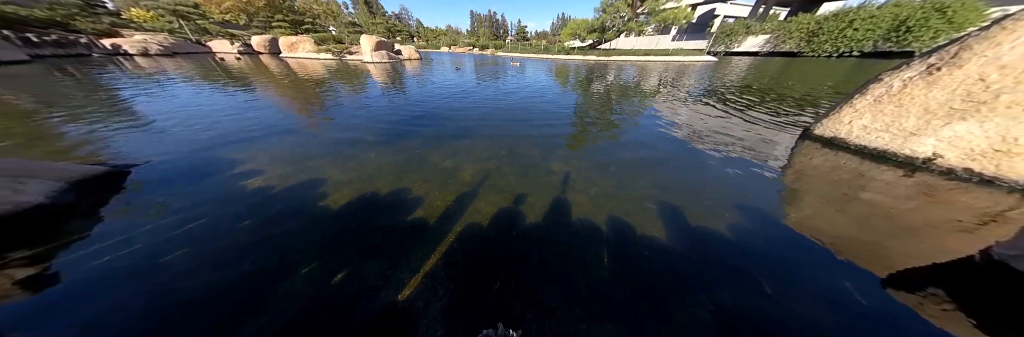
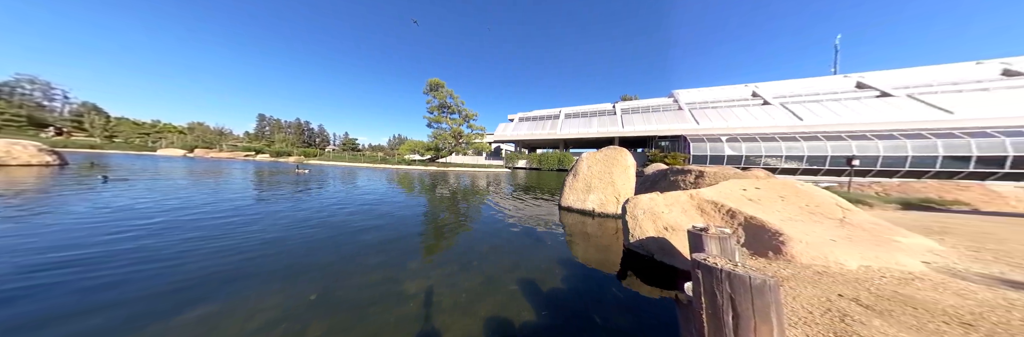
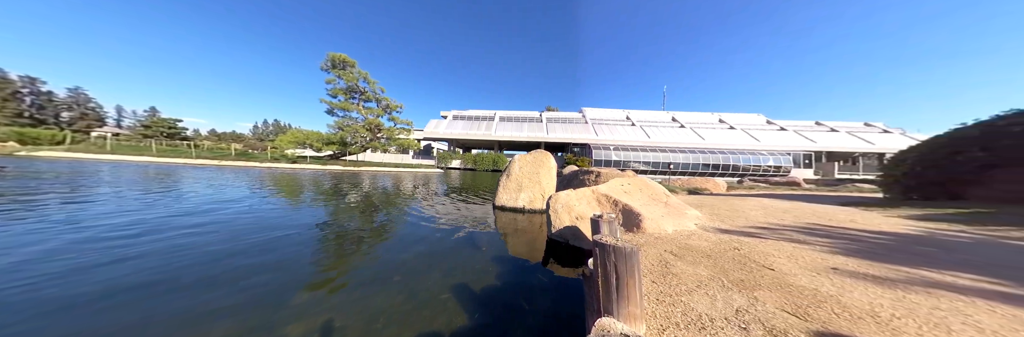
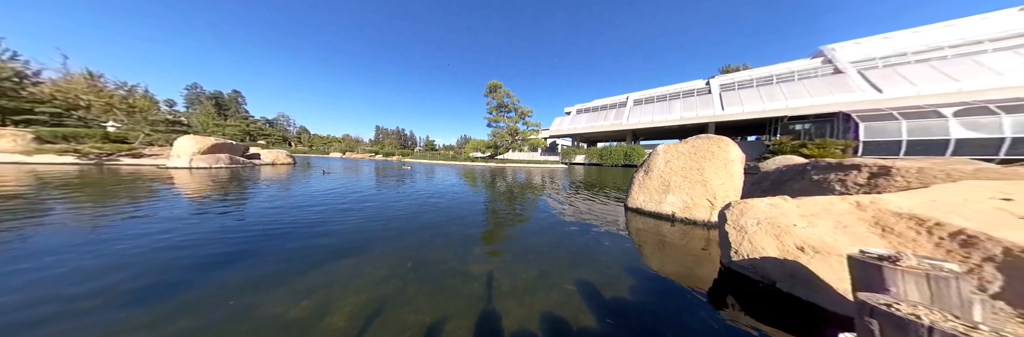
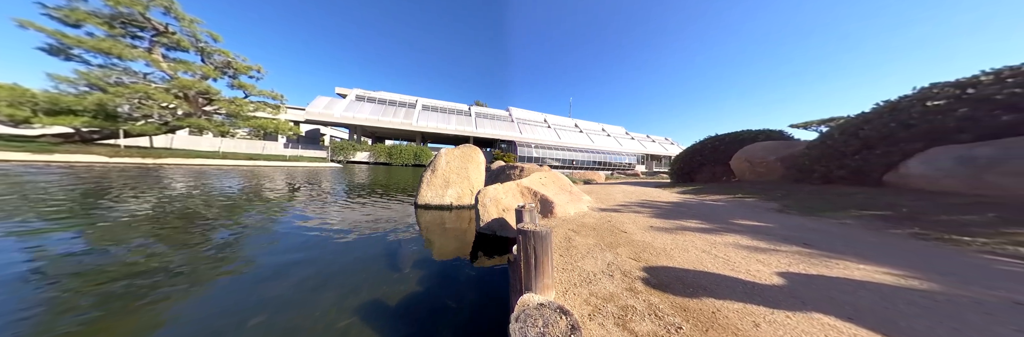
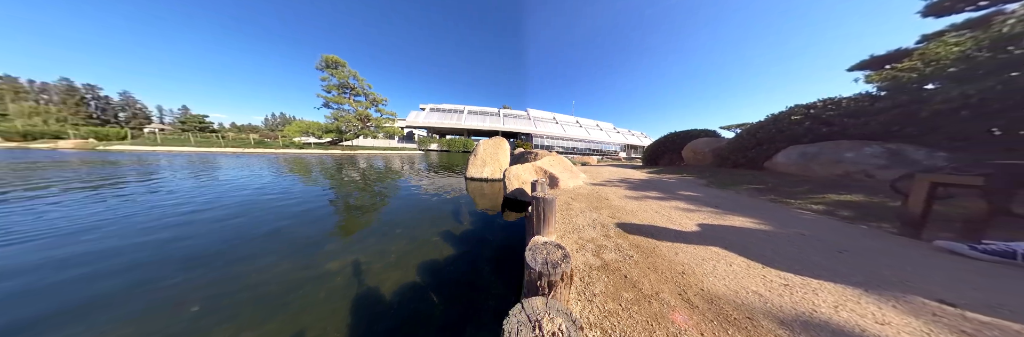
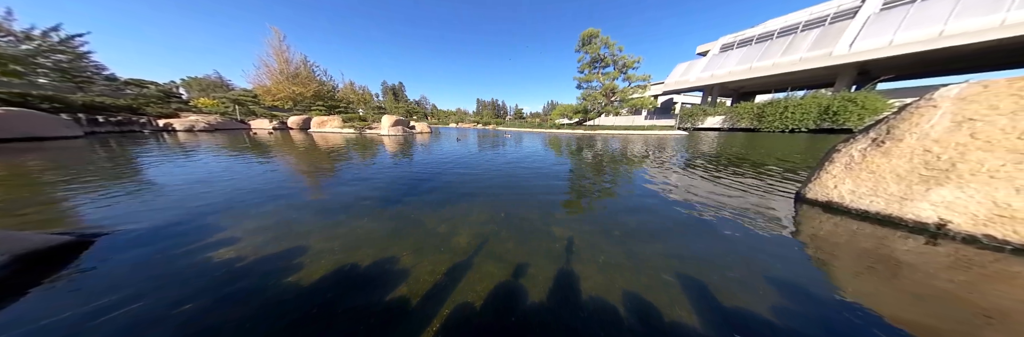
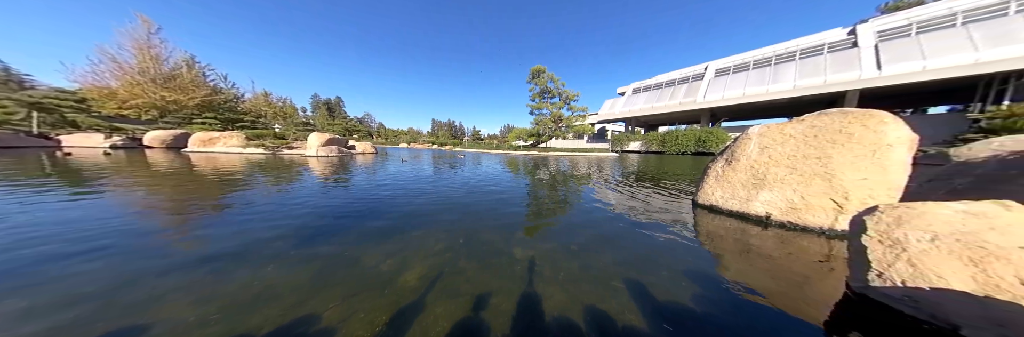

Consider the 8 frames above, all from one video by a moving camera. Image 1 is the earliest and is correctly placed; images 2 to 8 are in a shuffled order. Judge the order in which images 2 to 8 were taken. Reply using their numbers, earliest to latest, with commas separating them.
7, 8, 4, 2, 3, 5, 6
